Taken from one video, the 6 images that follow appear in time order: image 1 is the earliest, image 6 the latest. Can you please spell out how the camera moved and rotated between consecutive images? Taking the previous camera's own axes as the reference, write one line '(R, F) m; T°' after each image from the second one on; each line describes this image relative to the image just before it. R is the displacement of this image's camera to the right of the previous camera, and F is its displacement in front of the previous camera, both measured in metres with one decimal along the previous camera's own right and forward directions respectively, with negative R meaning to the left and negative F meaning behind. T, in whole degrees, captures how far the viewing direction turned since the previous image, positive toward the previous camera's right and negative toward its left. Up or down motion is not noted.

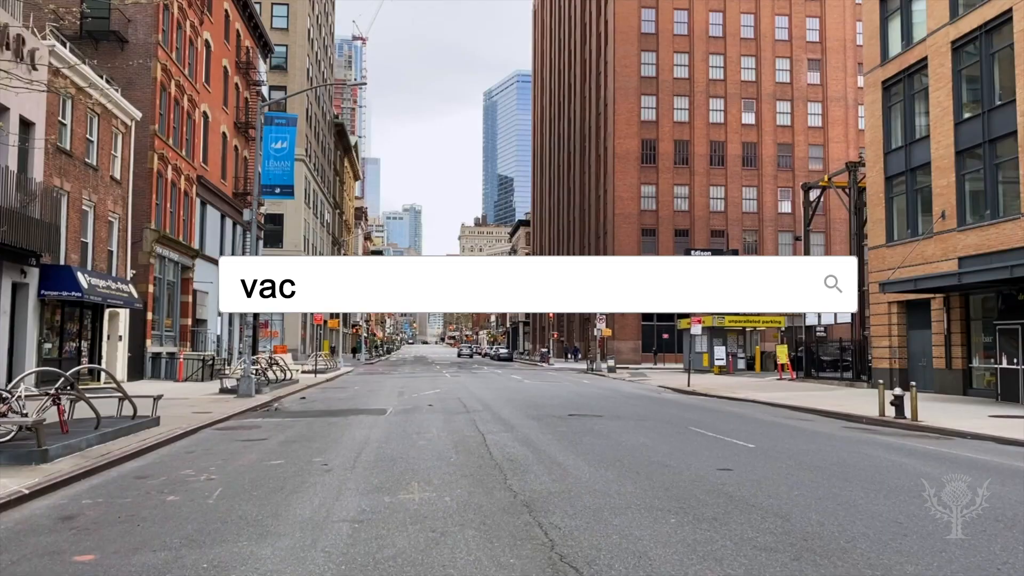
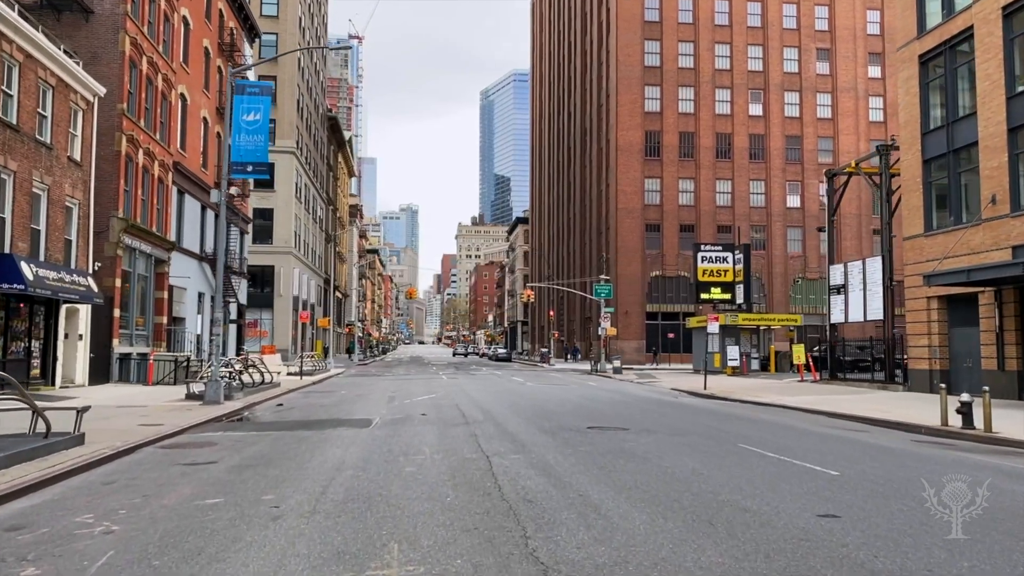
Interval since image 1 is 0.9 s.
(-0.2, +2.5) m; 0°
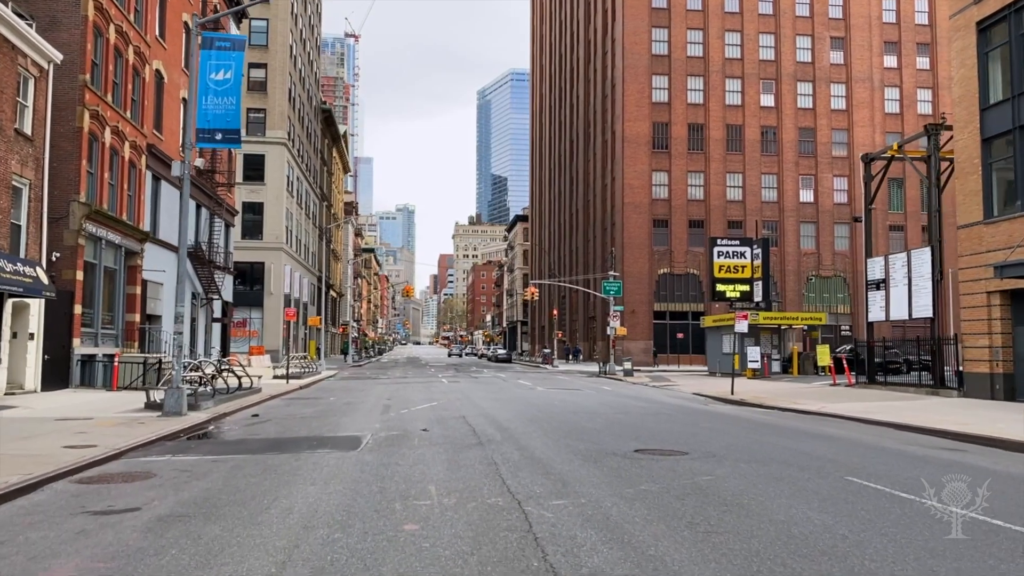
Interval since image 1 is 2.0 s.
(-0.4, +2.9) m; 0°
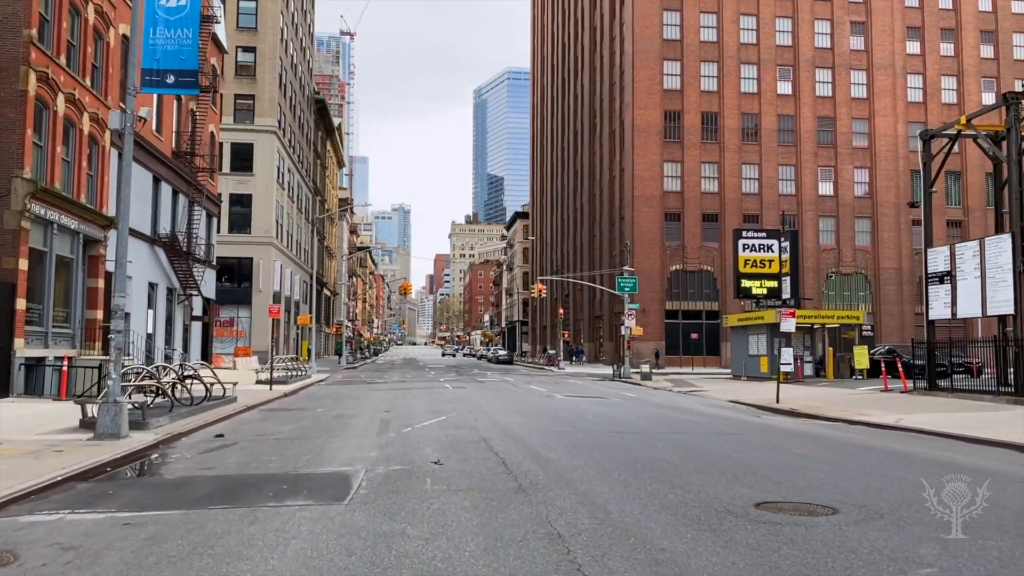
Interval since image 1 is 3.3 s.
(-0.6, +3.5) m; 0°
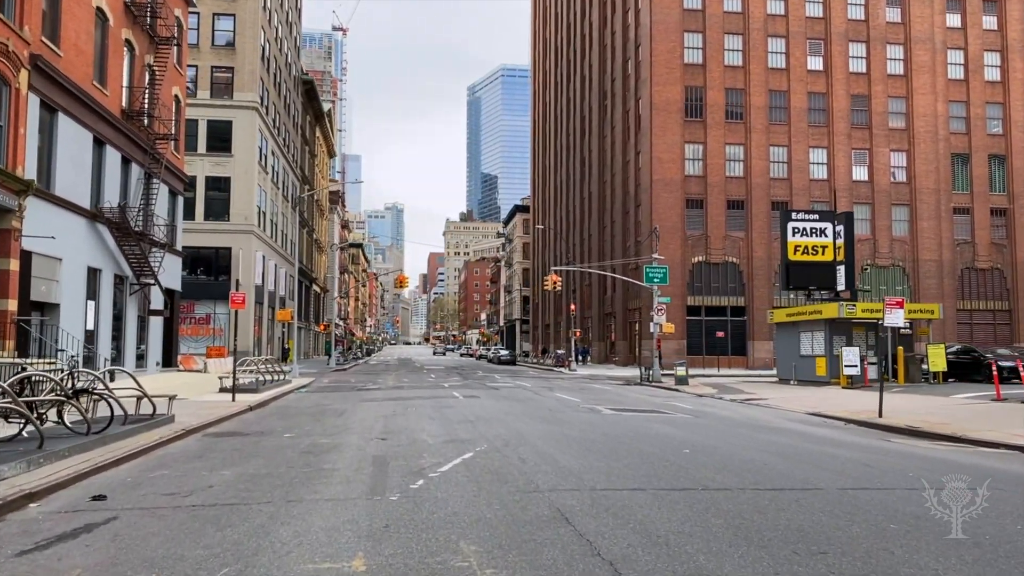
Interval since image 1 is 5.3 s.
(-0.9, +5.5) m; +1°
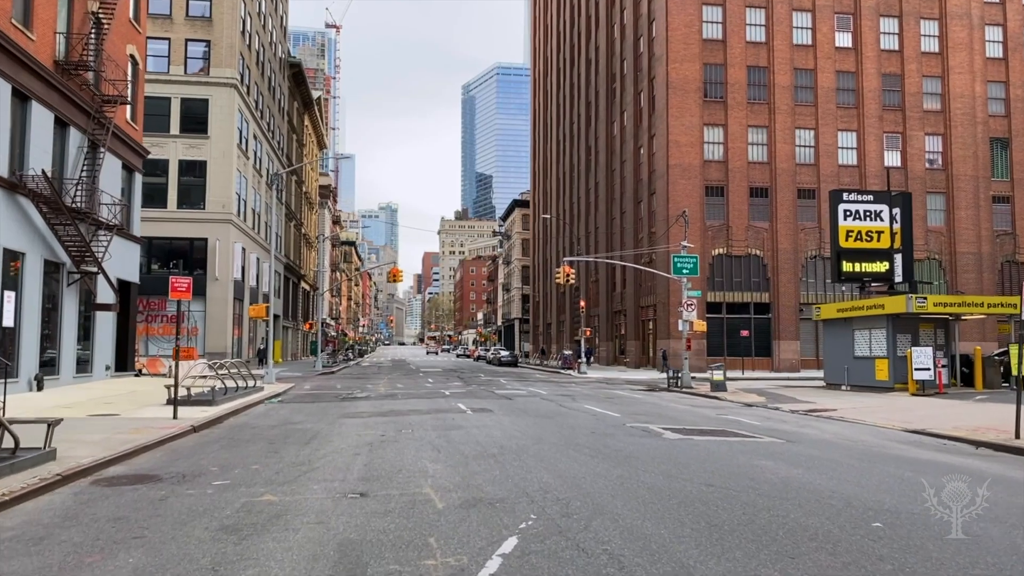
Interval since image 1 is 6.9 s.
(-0.6, +4.6) m; 0°
